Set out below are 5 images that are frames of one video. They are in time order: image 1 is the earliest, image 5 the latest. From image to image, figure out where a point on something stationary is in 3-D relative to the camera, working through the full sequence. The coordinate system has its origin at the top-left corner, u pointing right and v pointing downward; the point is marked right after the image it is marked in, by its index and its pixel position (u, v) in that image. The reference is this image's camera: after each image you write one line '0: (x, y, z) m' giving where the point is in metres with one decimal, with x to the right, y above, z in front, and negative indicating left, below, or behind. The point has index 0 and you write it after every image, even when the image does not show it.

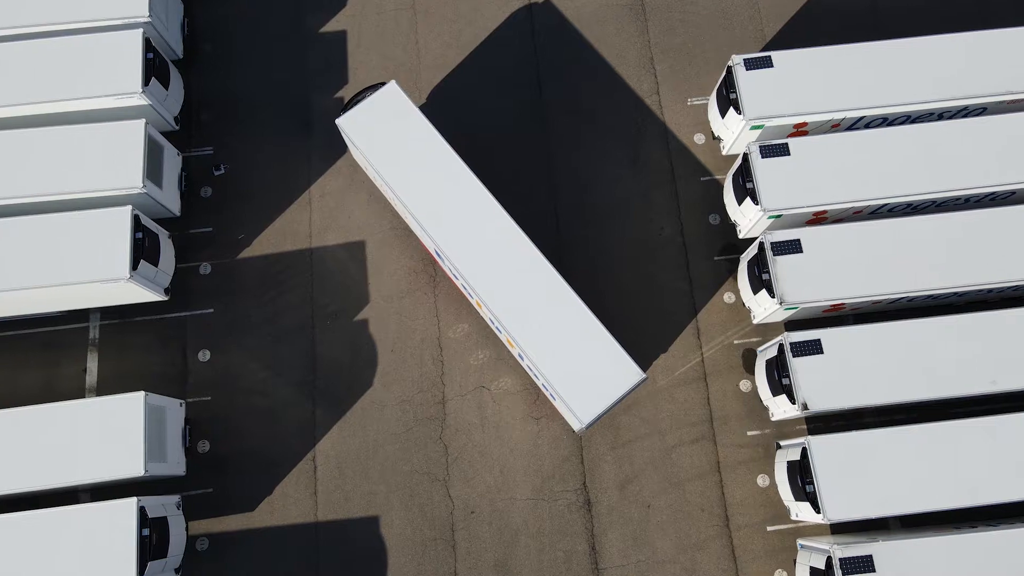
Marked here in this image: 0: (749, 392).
0: (+6.9, -3.0, +18.7) m
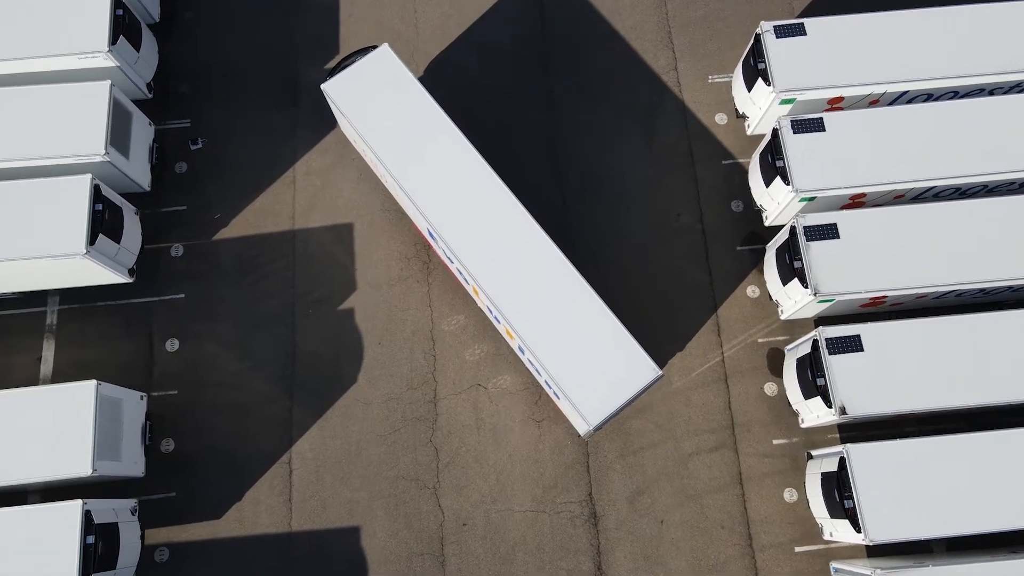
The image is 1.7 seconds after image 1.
0: (+6.9, -2.8, +16.8) m
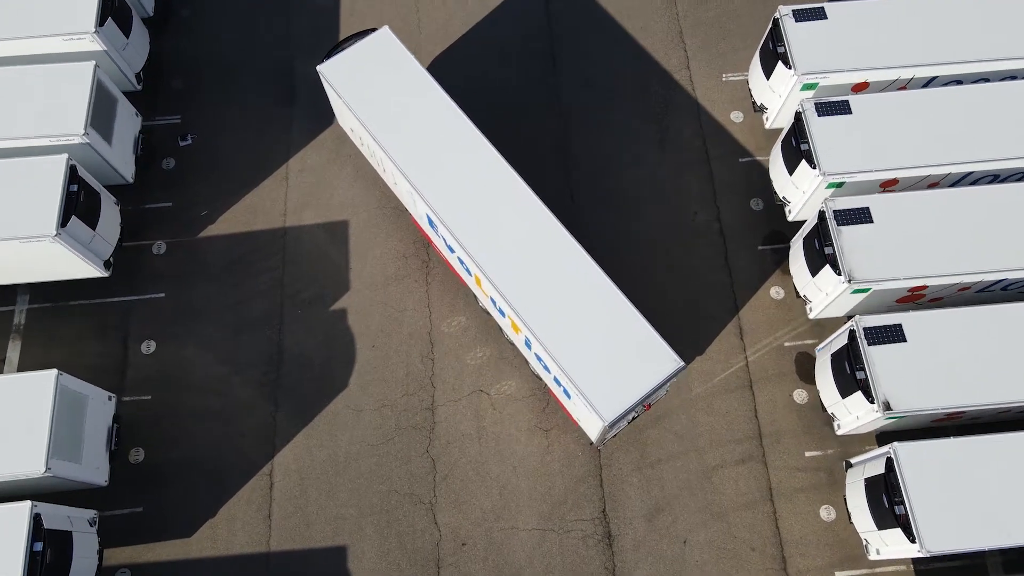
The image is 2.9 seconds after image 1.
0: (+7.0, -2.7, +15.3) m
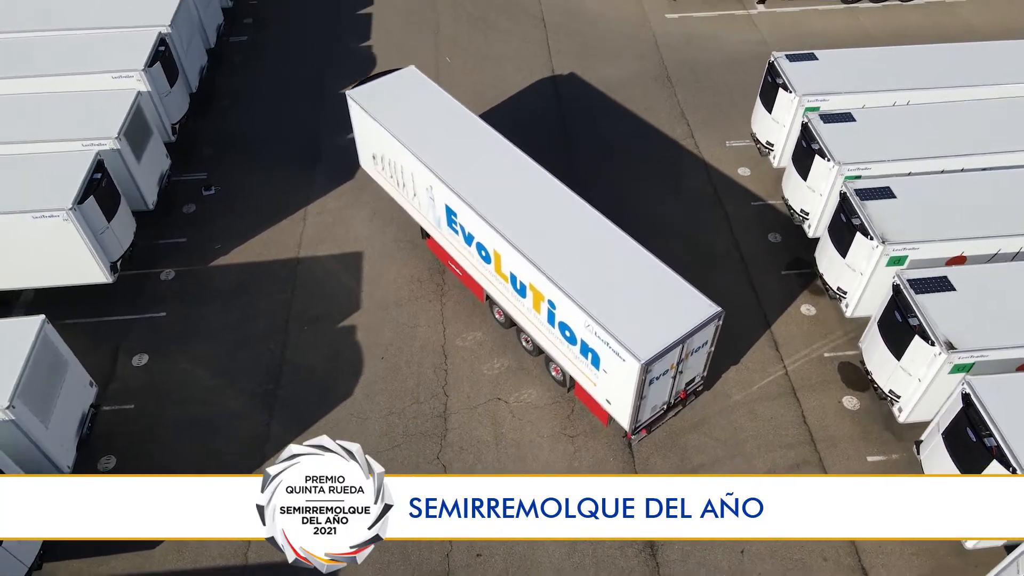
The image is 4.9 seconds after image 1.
0: (+7.4, -2.6, +13.9) m
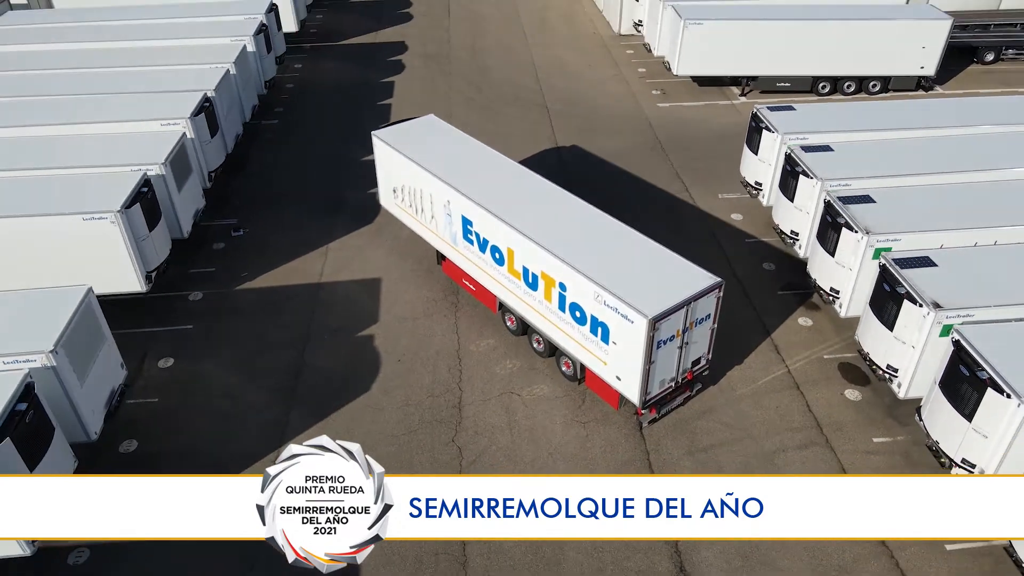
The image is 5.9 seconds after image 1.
0: (+7.7, -2.5, +14.3) m
